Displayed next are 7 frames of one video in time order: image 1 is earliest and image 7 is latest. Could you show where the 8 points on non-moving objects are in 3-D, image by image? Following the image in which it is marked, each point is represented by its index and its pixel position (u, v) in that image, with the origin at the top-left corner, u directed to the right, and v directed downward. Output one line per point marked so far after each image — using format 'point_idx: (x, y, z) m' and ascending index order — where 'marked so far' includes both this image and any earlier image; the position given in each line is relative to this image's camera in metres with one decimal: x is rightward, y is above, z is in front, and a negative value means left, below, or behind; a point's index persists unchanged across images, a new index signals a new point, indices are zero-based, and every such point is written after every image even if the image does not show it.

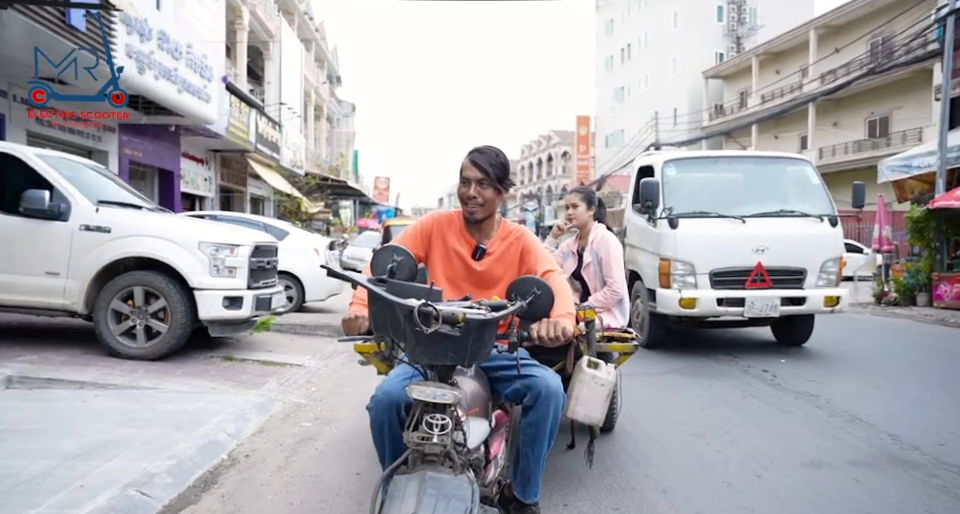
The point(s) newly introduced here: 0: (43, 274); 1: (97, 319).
0: (-4.0, -0.2, +5.9) m
1: (-3.5, -0.6, +5.9) m
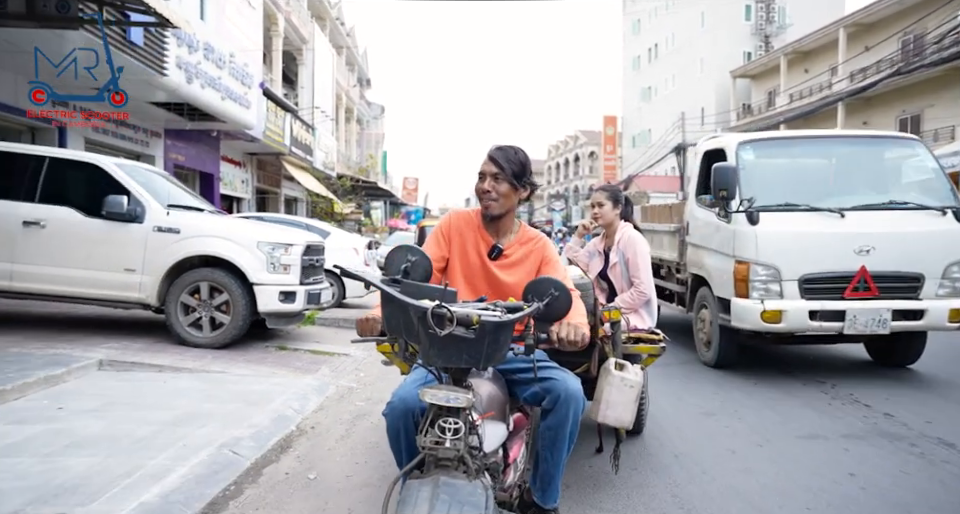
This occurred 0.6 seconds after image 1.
0: (-3.7, -0.1, +6.6) m
1: (-3.2, -0.6, +6.6) m
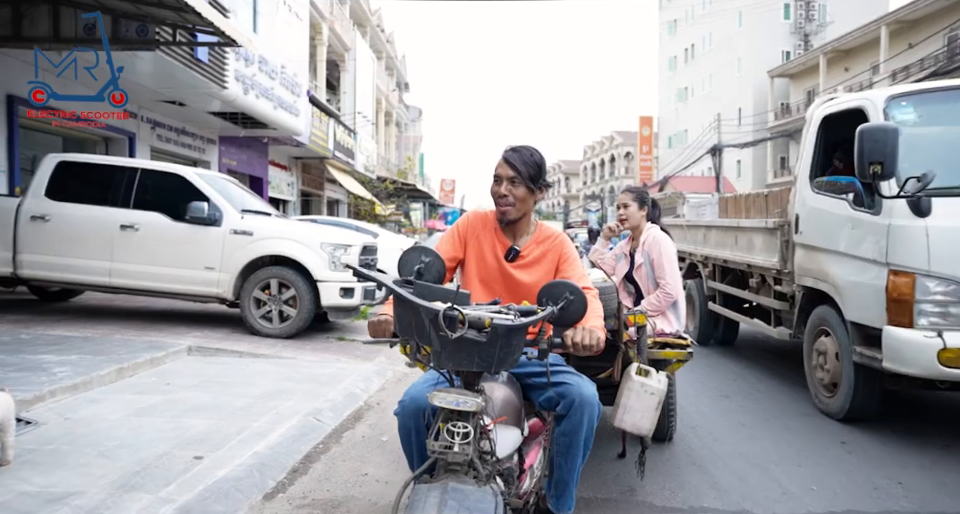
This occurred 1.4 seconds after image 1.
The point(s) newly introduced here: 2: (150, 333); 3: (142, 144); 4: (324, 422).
0: (-3.2, -0.1, +7.5) m
1: (-2.7, -0.6, +7.5) m
2: (-3.6, -0.8, +6.9) m
3: (-8.1, +2.7, +15.4) m
4: (-1.1, -1.2, +4.5) m
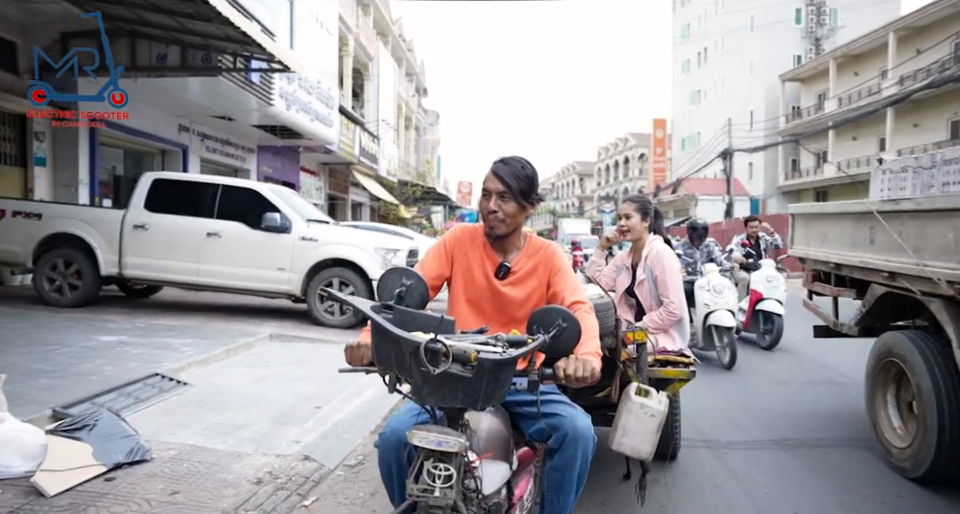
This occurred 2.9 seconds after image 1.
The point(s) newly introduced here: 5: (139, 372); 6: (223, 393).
0: (-2.8, -0.2, +8.8) m
1: (-2.3, -0.6, +8.8) m
2: (-3.2, -0.9, +8.3) m
3: (-7.5, +2.7, +16.9) m
4: (-0.7, -1.2, +5.8) m
5: (-2.8, -0.9, +5.3) m
6: (-2.1, -1.1, +5.1) m
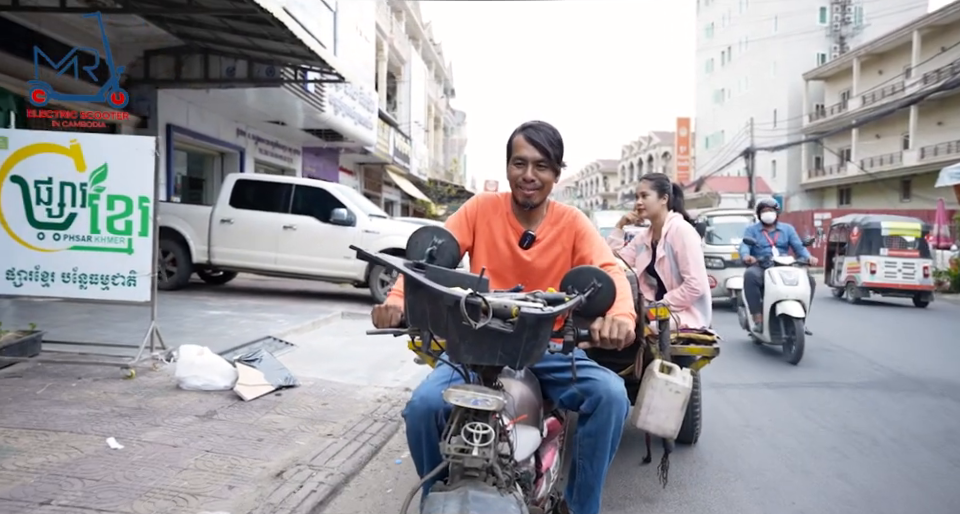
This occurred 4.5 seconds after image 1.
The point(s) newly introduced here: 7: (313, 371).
0: (-2.2, 0.0, +10.2) m
1: (-1.7, -0.4, +10.1) m
2: (-2.6, -0.7, +9.6) m
3: (-6.6, +2.9, +18.4) m
4: (-0.2, -1.0, +7.1) m
5: (-2.3, -0.8, +6.6) m
6: (-1.6, -0.9, +6.4) m
7: (-1.4, -0.9, +5.3) m
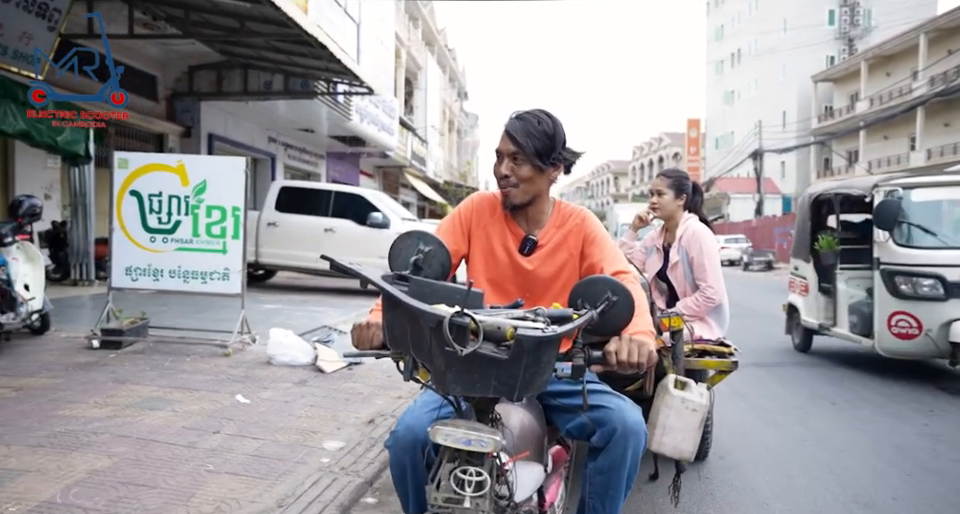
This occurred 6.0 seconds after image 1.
0: (-1.8, 0.0, +11.2) m
1: (-1.3, -0.4, +11.1) m
2: (-2.2, -0.7, +10.6) m
3: (-6.1, +2.8, +19.5) m
4: (+0.1, -1.0, +8.1) m
5: (-2.0, -0.8, +7.6) m
6: (-1.2, -0.9, +7.4) m
7: (-1.1, -0.9, +6.3) m
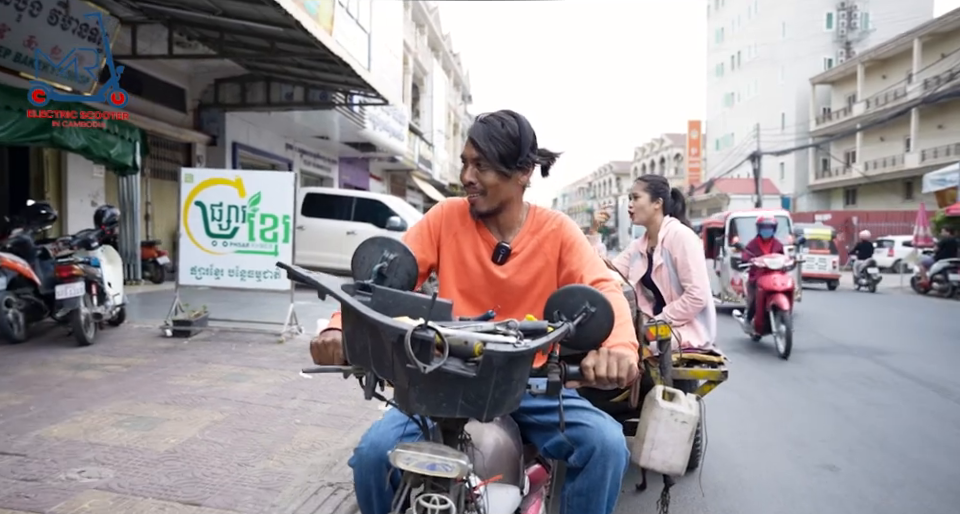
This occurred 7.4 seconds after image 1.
0: (-1.6, 0.0, +12.1) m
1: (-1.1, -0.4, +12.0) m
2: (-2.0, -0.7, +11.5) m
3: (-5.9, +2.8, +20.4) m
4: (+0.3, -1.0, +9.0) m
5: (-1.8, -0.8, +8.5) m
6: (-1.1, -0.9, +8.3) m
7: (-0.9, -0.9, +7.2) m
